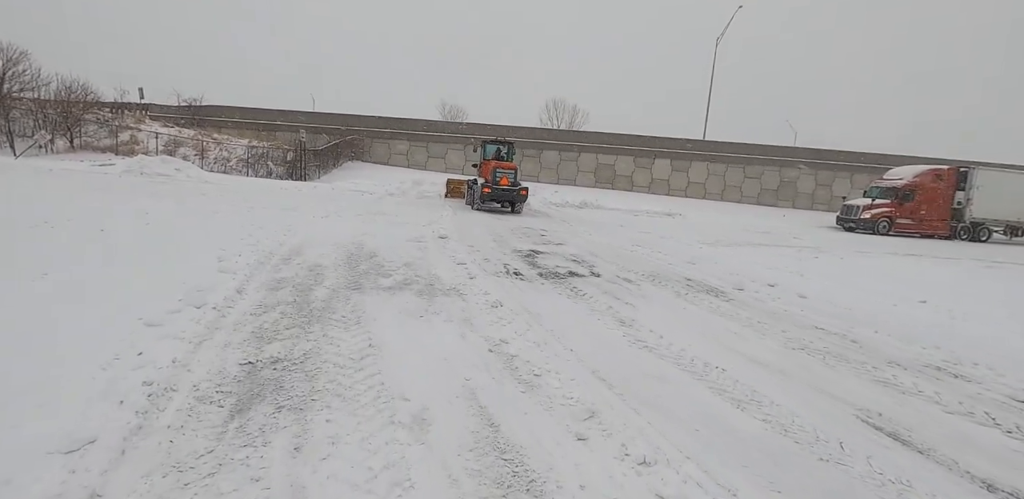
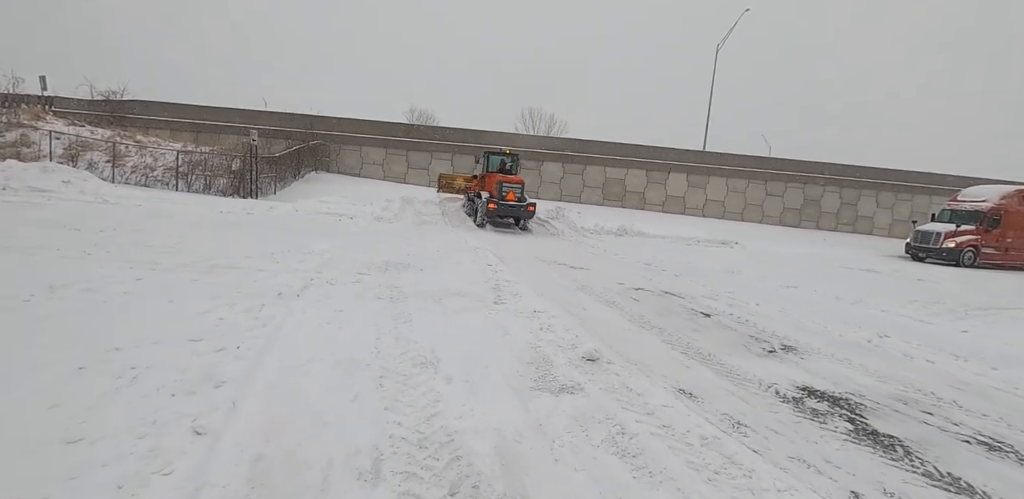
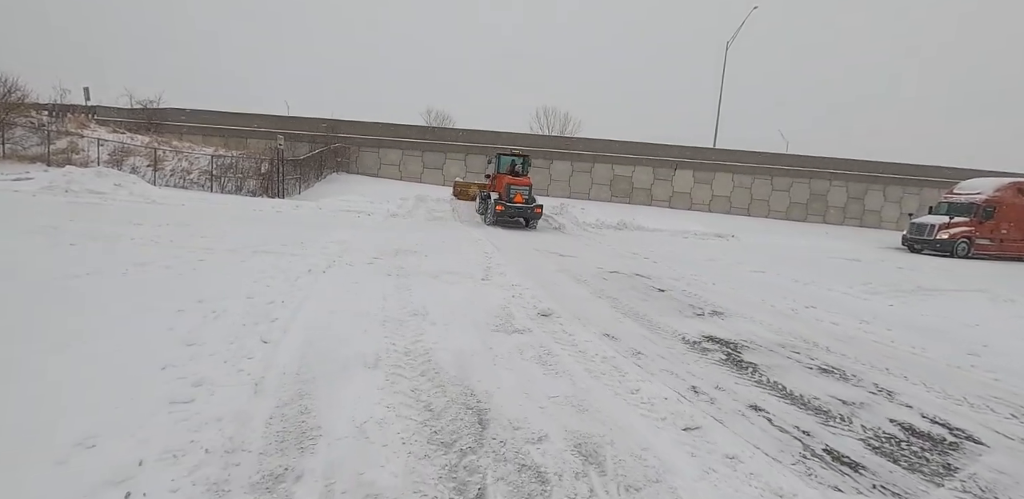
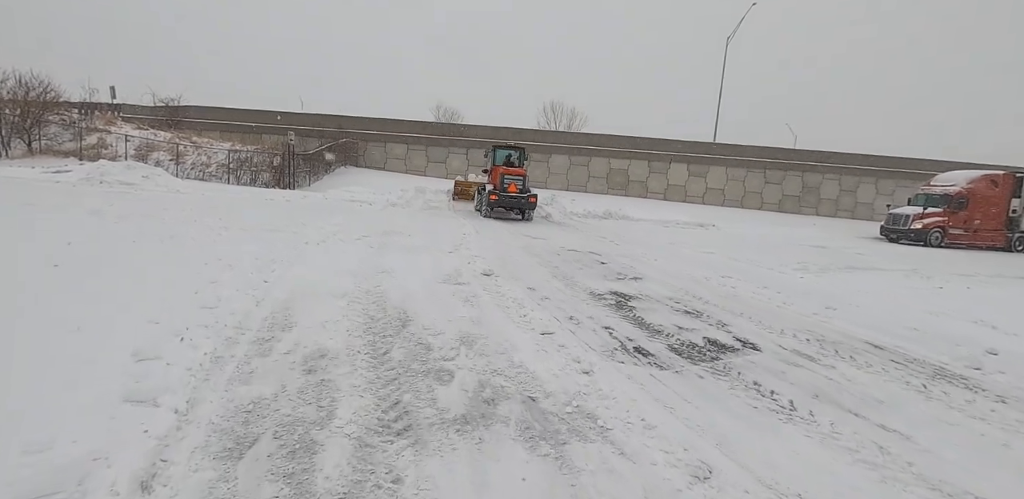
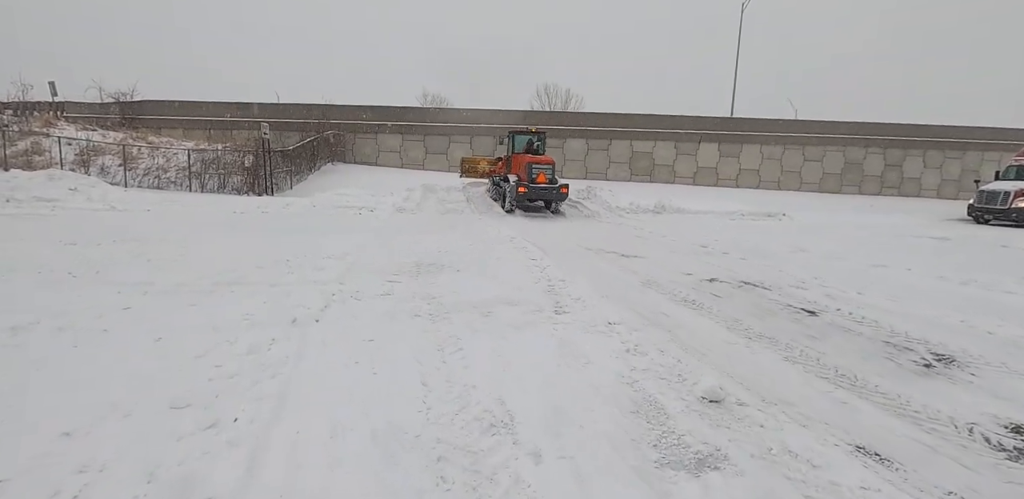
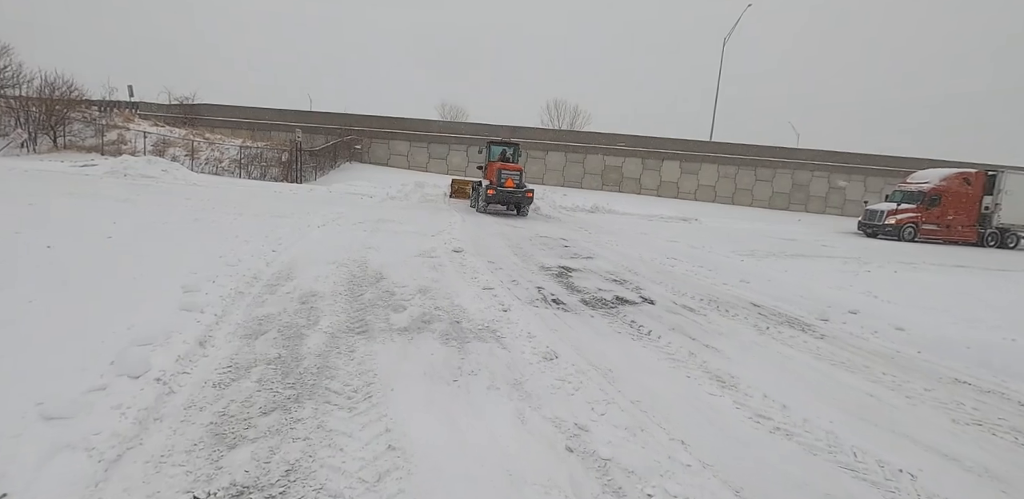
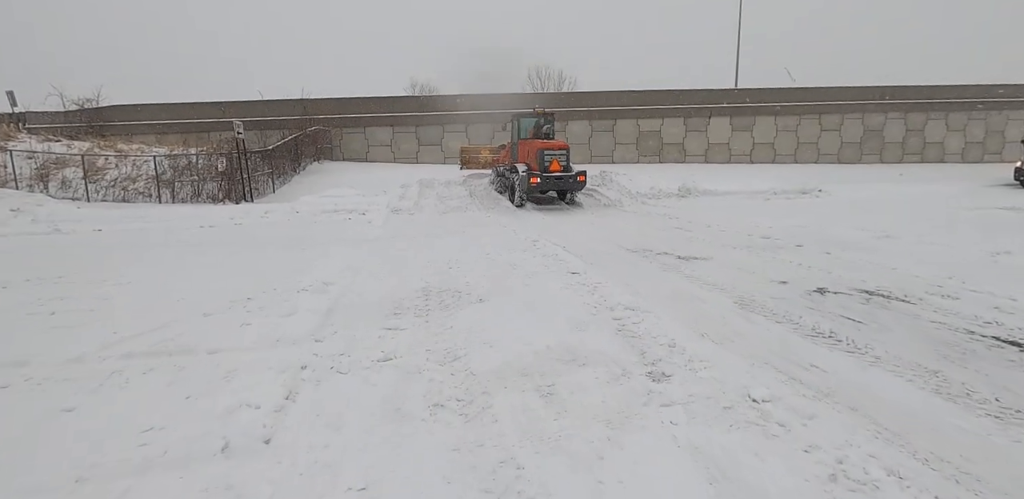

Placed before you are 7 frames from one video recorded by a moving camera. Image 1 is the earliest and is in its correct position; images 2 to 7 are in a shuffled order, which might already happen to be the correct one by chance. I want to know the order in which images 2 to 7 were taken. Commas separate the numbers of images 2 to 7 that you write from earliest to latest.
6, 4, 3, 2, 5, 7
